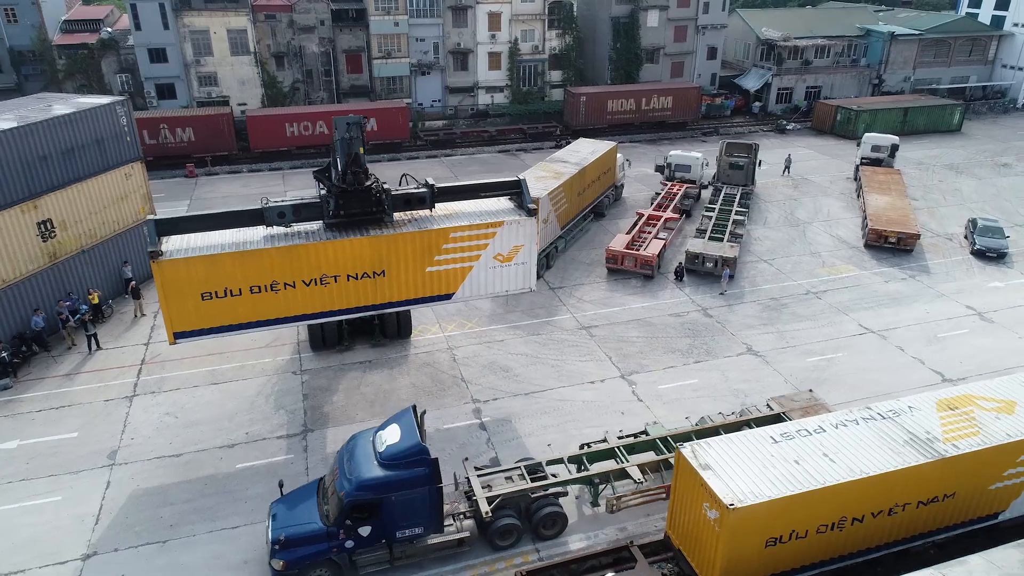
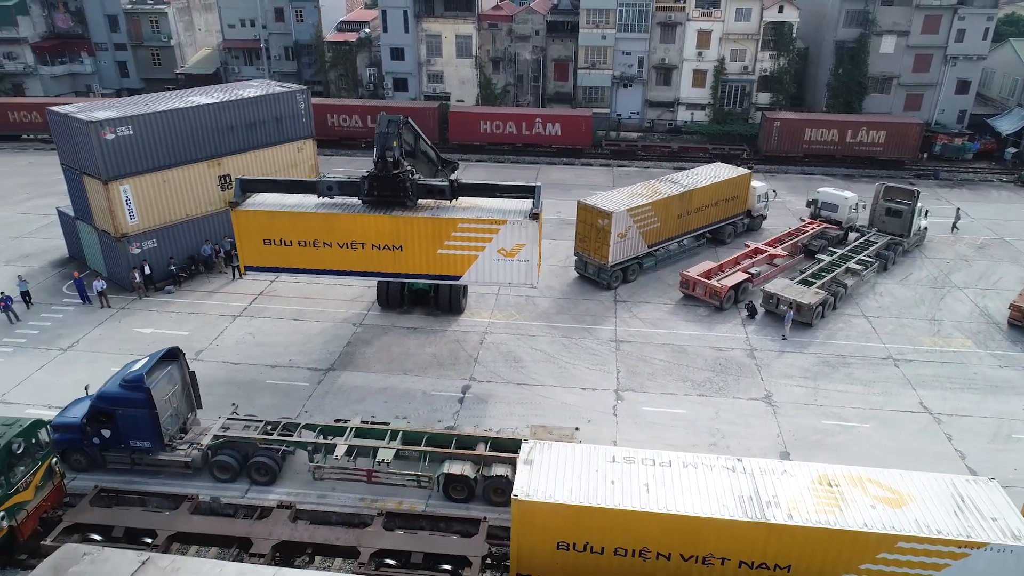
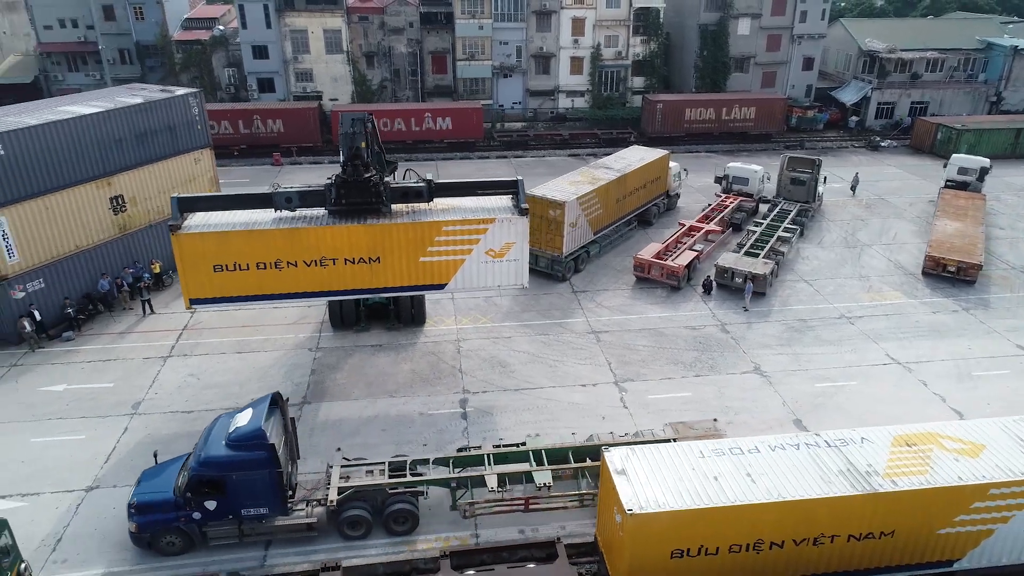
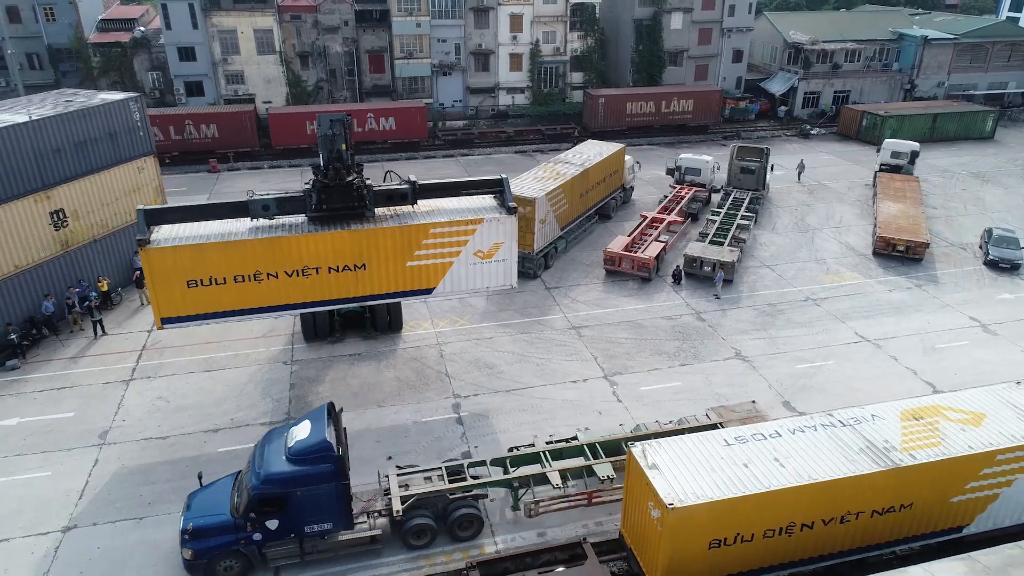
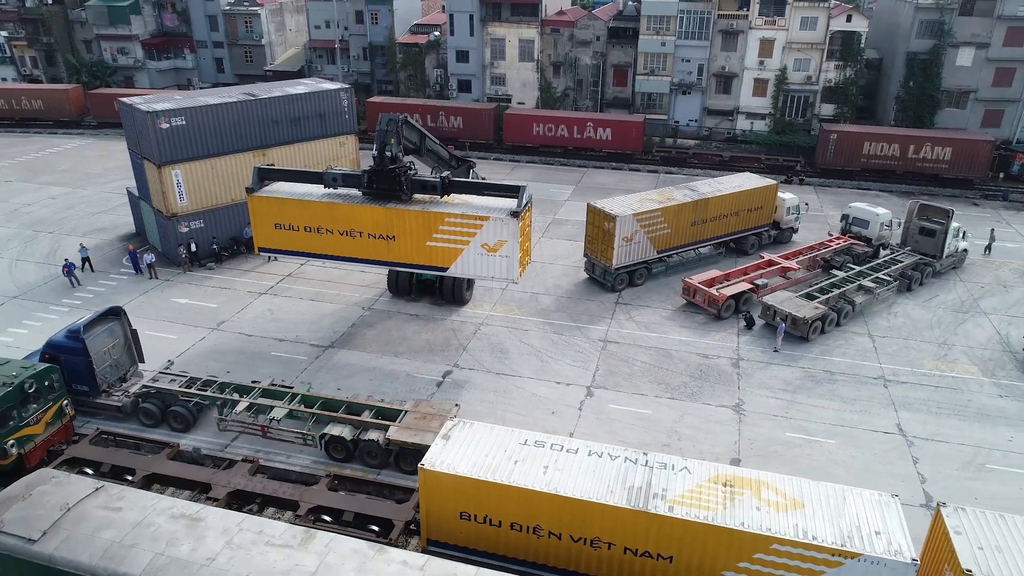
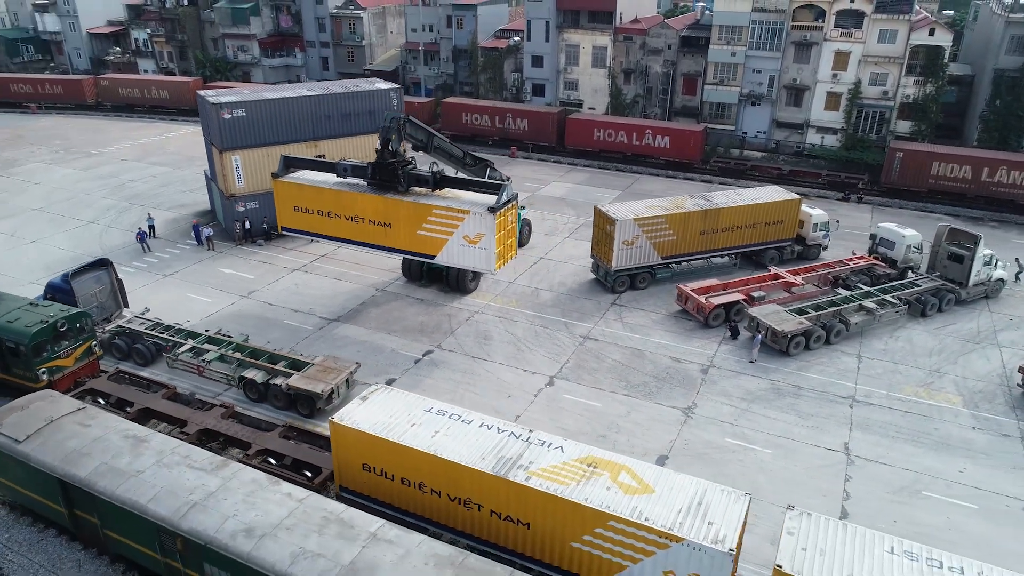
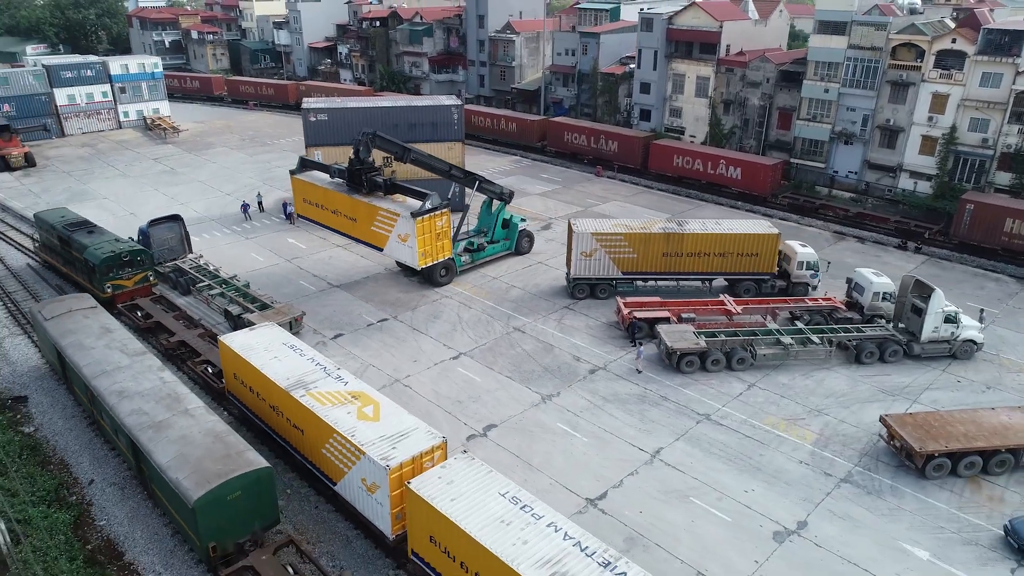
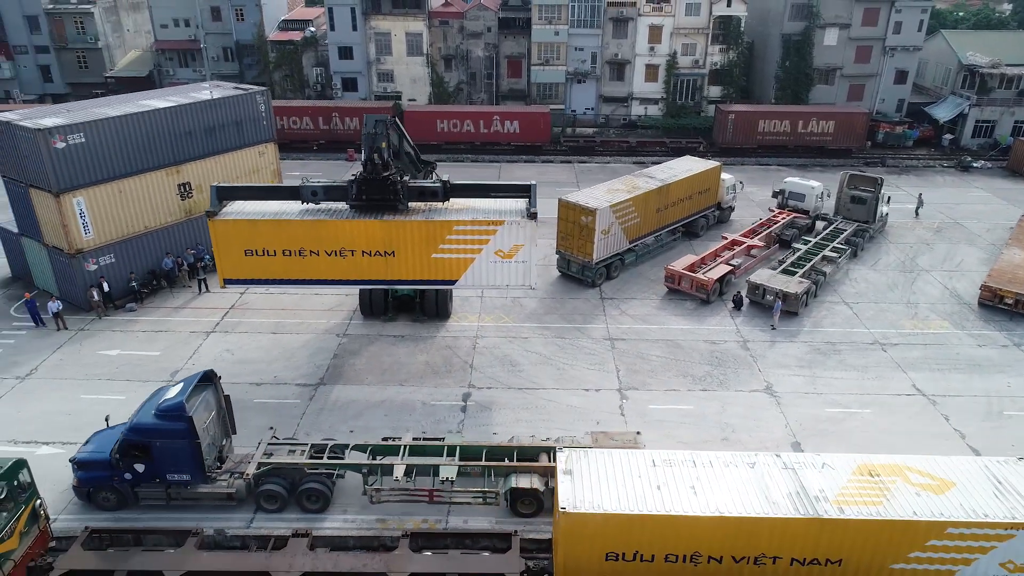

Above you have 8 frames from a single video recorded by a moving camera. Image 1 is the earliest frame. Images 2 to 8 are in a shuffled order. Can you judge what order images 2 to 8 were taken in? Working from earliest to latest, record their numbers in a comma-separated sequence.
4, 3, 8, 2, 5, 6, 7
